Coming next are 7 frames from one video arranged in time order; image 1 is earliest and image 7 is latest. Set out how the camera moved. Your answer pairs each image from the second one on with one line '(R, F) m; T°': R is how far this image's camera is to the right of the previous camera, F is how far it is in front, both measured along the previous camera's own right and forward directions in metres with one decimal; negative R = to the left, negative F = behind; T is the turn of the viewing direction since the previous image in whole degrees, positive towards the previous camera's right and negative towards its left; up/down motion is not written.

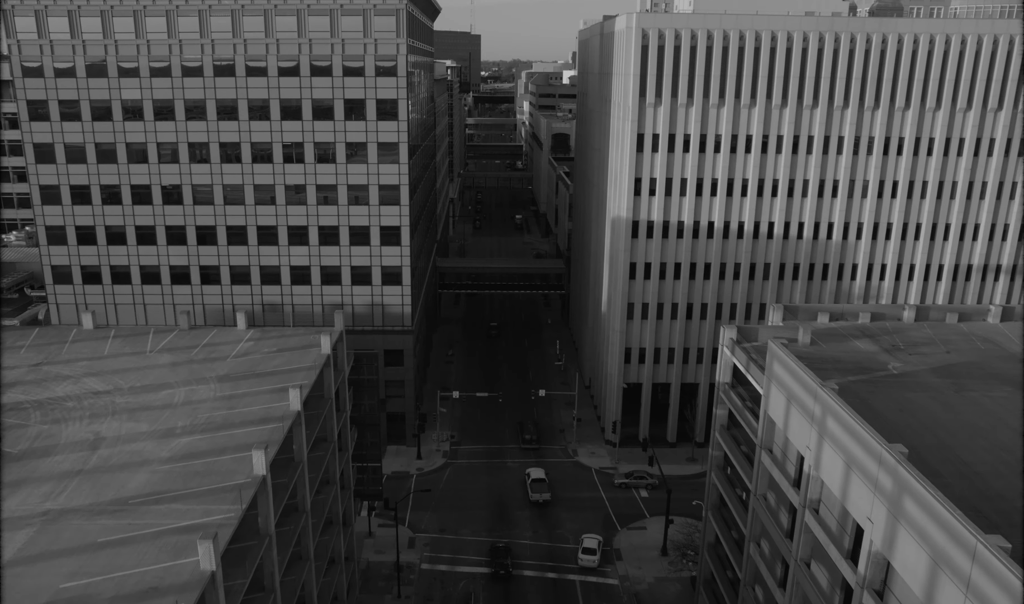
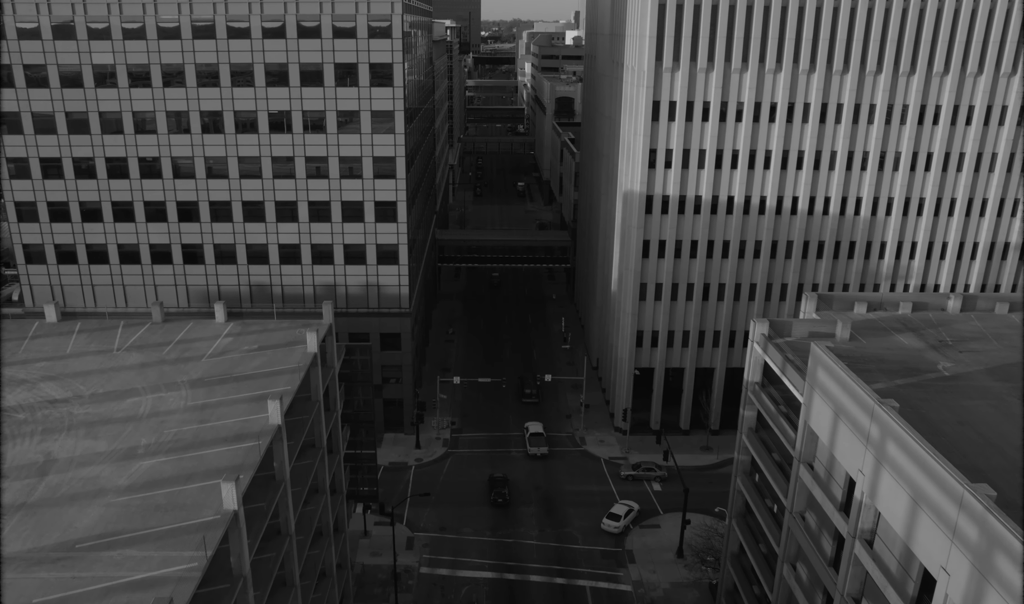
(-0.4, +5.0) m; 0°
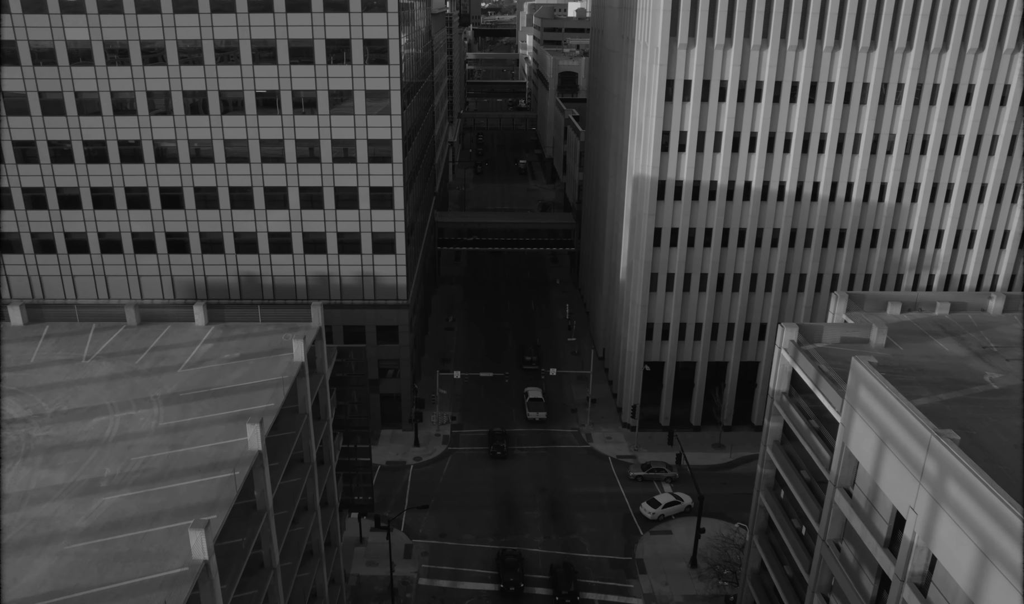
(-0.3, +3.8) m; 0°
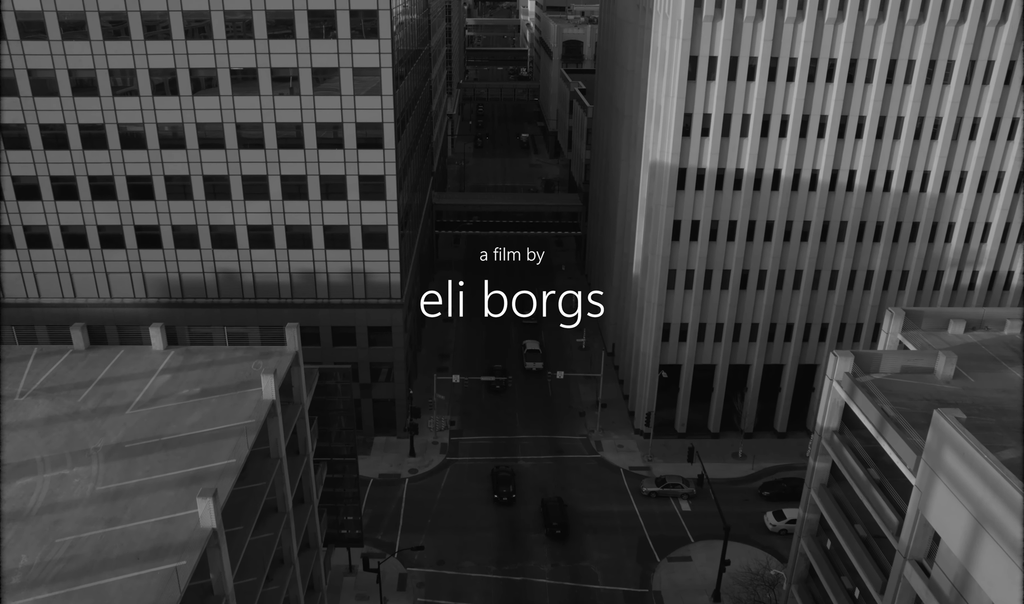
(-0.3, +6.0) m; 0°
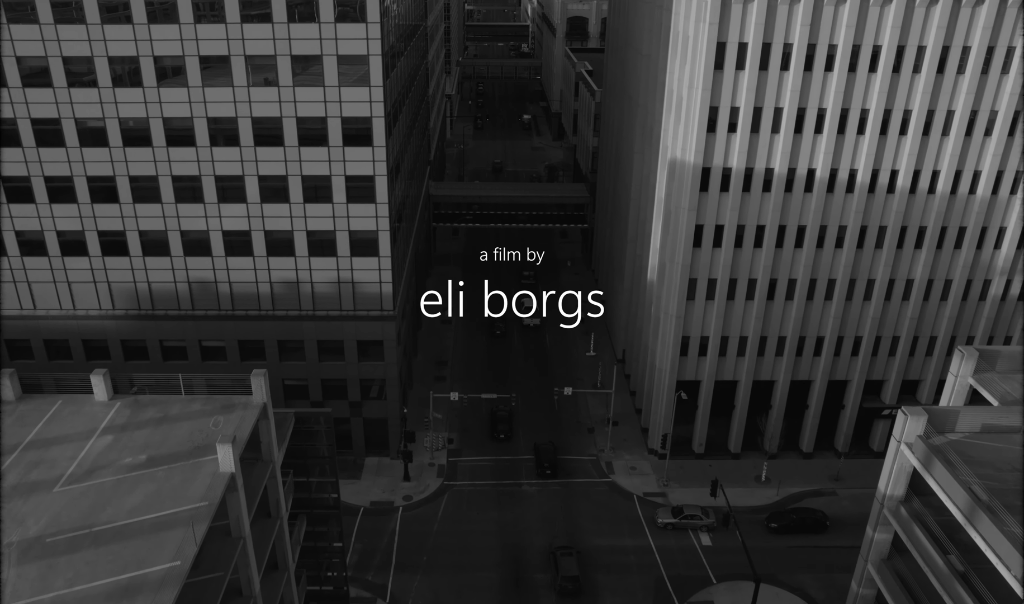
(-0.3, +5.9) m; 0°
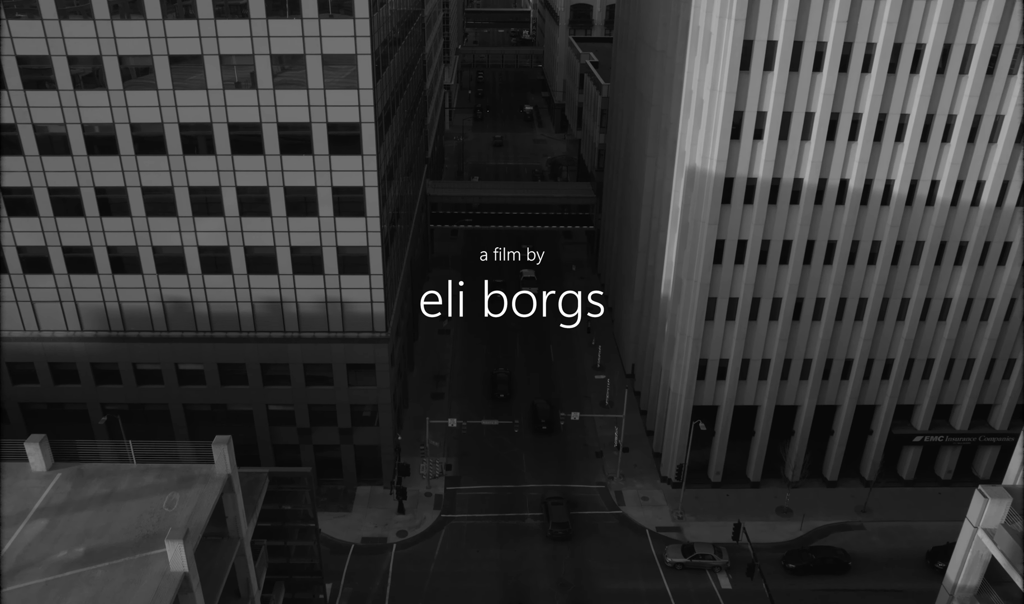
(-0.2, +4.7) m; 0°
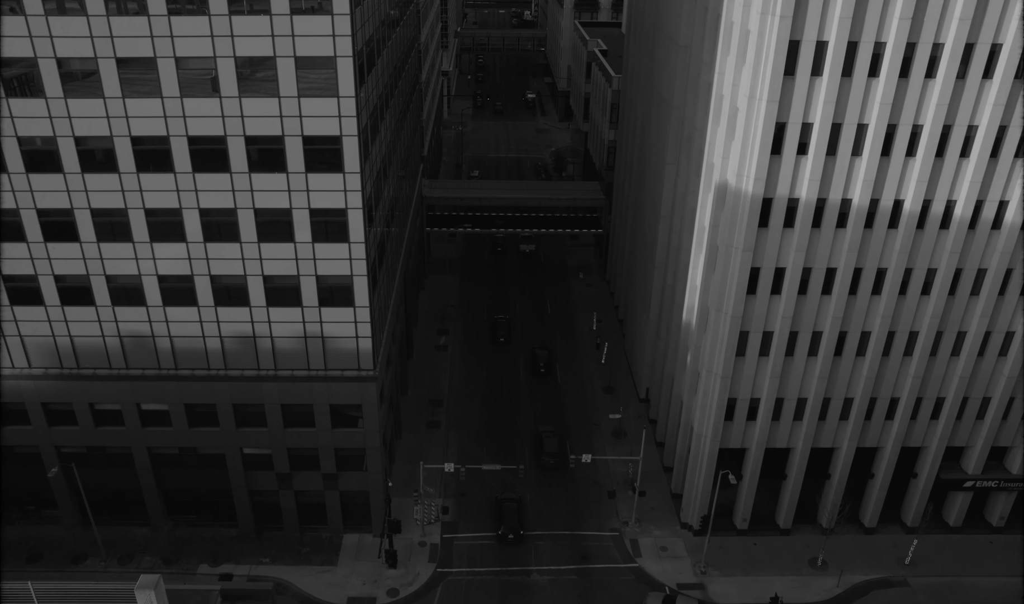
(-0.3, +6.3) m; 0°
